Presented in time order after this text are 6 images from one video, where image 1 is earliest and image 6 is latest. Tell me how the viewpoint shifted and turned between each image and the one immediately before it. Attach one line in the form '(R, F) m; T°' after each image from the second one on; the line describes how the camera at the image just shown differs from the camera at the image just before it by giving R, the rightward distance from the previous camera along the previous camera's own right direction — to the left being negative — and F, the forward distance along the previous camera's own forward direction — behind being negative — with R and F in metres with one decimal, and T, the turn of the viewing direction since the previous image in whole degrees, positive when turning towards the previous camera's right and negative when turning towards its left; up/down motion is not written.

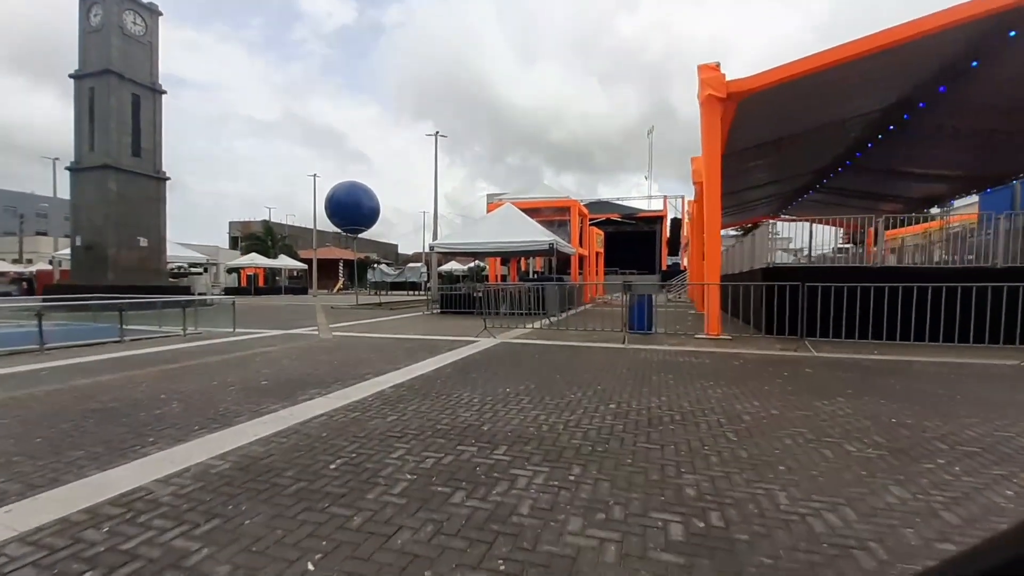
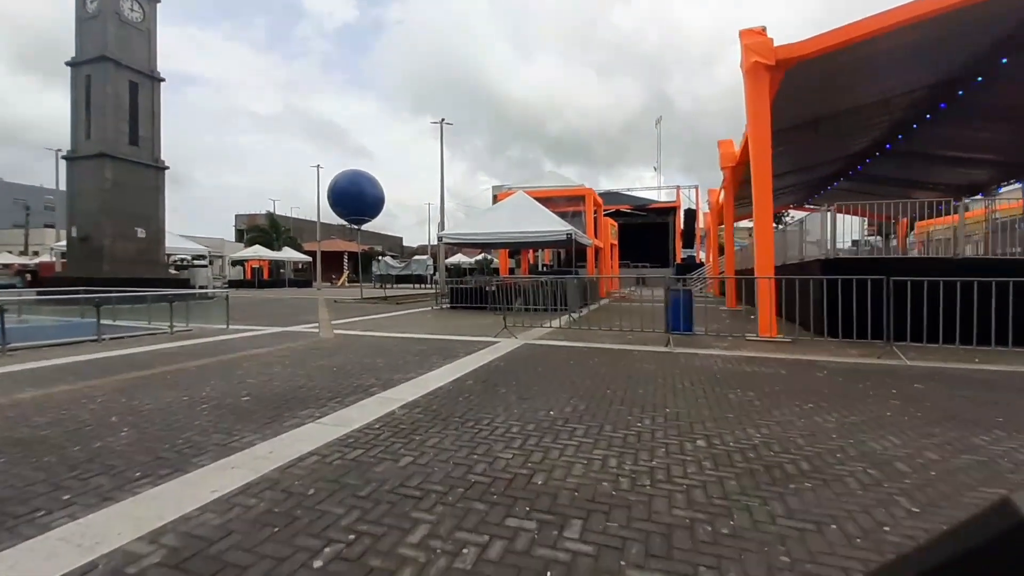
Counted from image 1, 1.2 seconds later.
(-1.1, +1.5) m; -2°
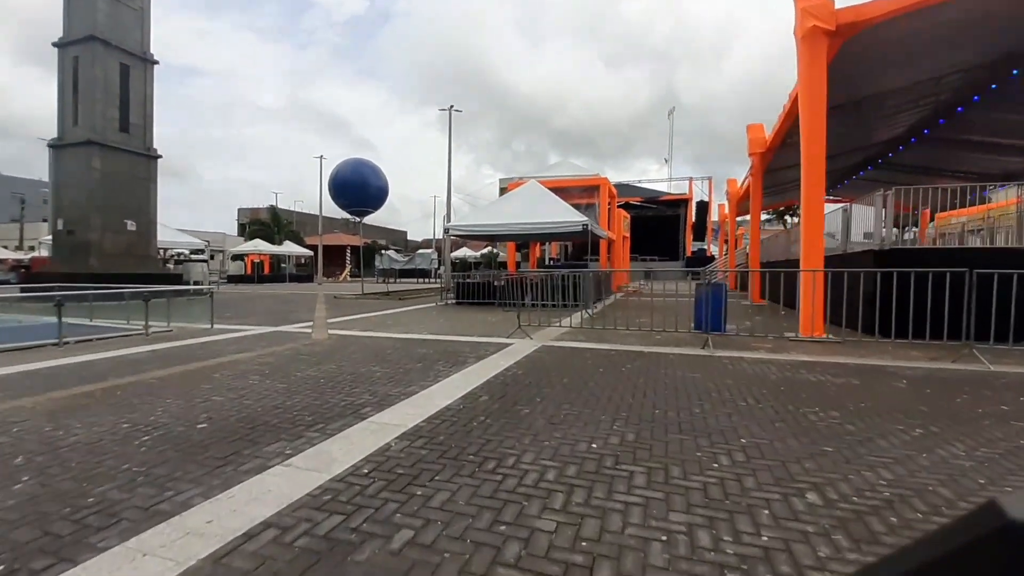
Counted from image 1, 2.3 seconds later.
(-0.5, +1.2) m; -1°
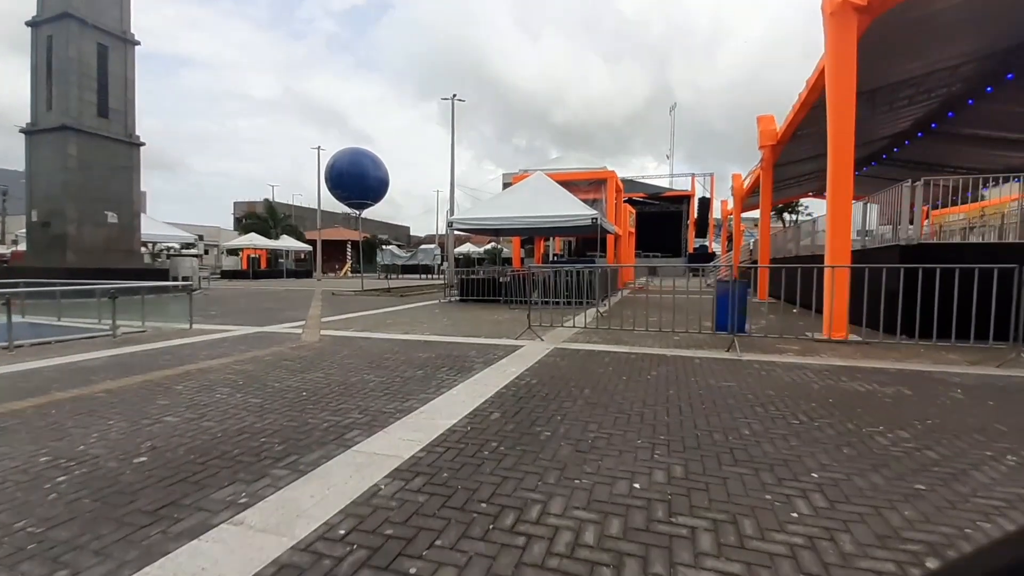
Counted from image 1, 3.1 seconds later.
(-0.3, +0.8) m; 0°
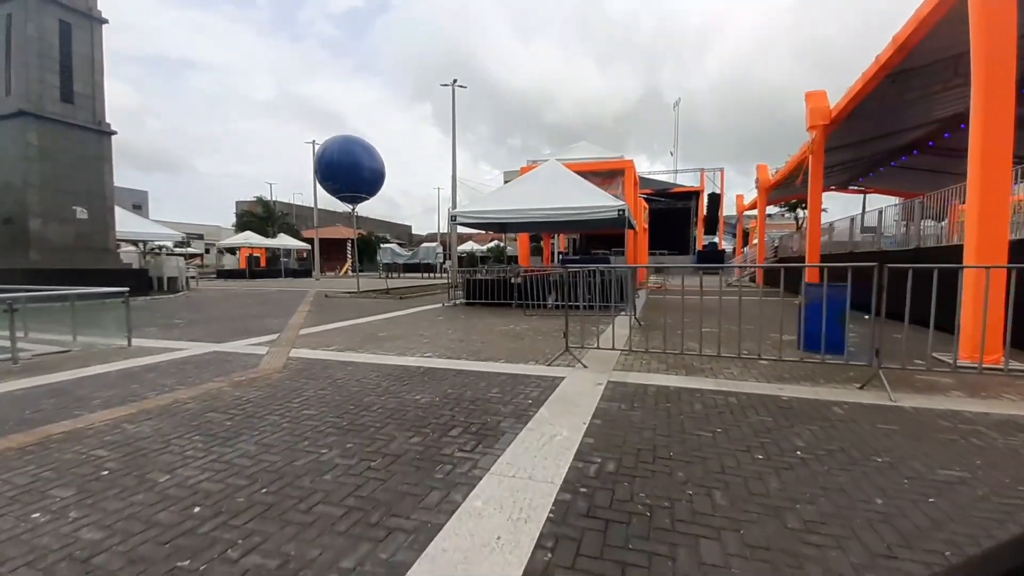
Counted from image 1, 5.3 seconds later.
(-0.9, +2.2) m; -2°
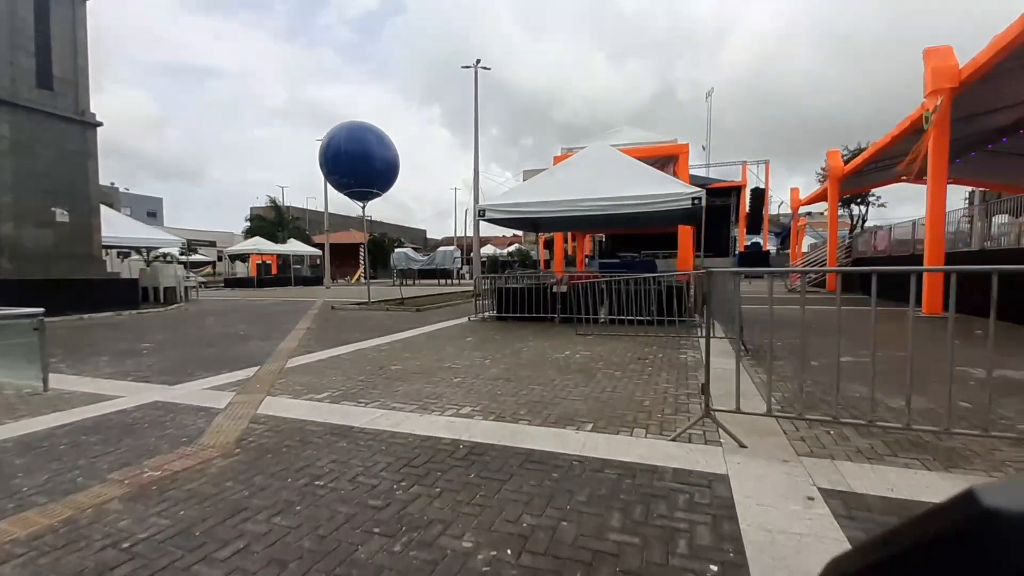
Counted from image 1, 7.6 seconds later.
(-1.7, +2.2) m; -3°
